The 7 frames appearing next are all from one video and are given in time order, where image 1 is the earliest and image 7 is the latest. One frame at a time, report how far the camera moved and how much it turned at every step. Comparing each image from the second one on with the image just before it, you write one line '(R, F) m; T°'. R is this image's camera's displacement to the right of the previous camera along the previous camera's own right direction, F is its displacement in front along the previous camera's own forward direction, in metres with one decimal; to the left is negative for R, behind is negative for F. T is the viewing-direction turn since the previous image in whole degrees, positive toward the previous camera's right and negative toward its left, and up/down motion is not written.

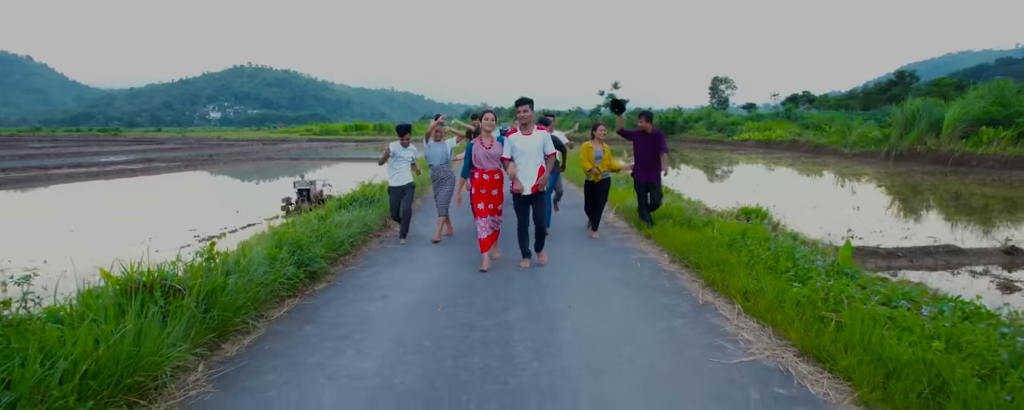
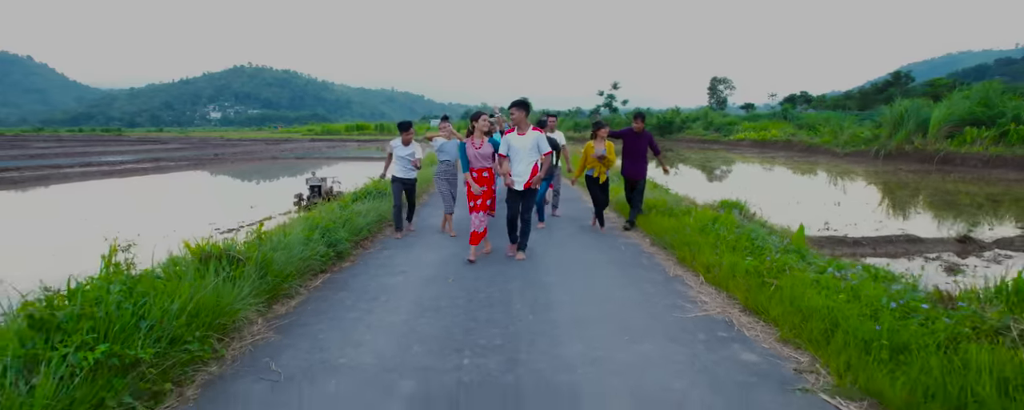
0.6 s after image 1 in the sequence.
(0.0, -0.6) m; 0°
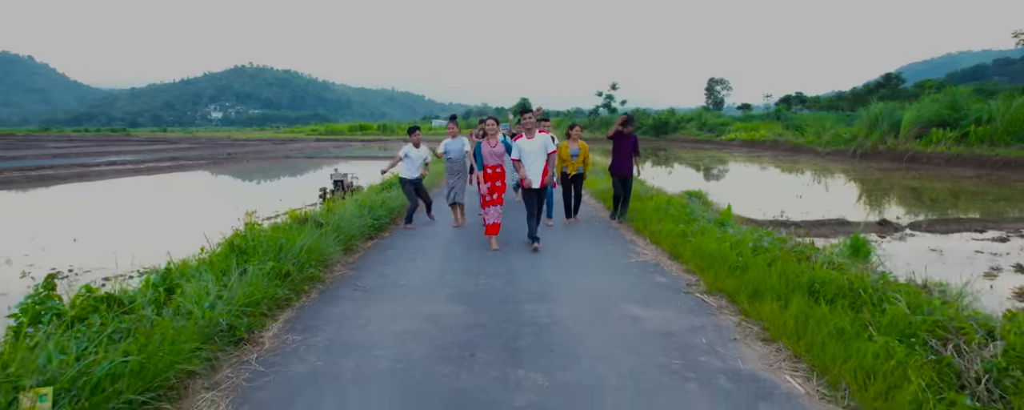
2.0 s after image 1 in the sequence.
(0.0, -1.4) m; 0°
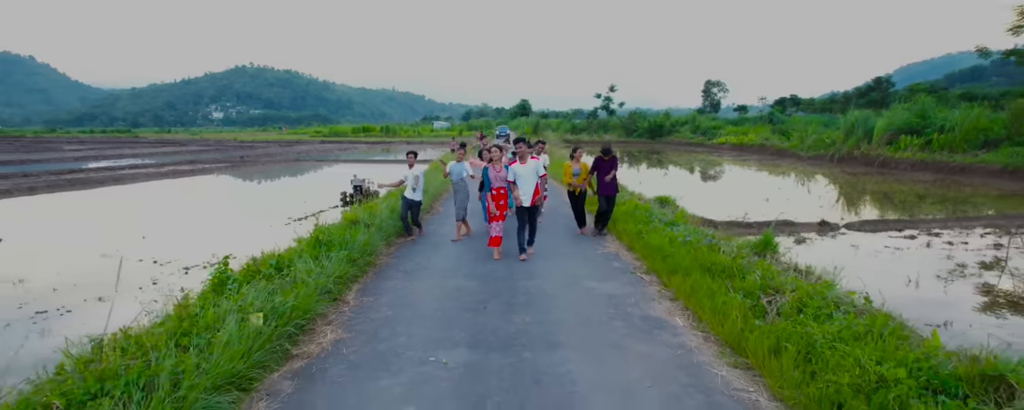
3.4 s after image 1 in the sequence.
(0.0, -1.5) m; 0°
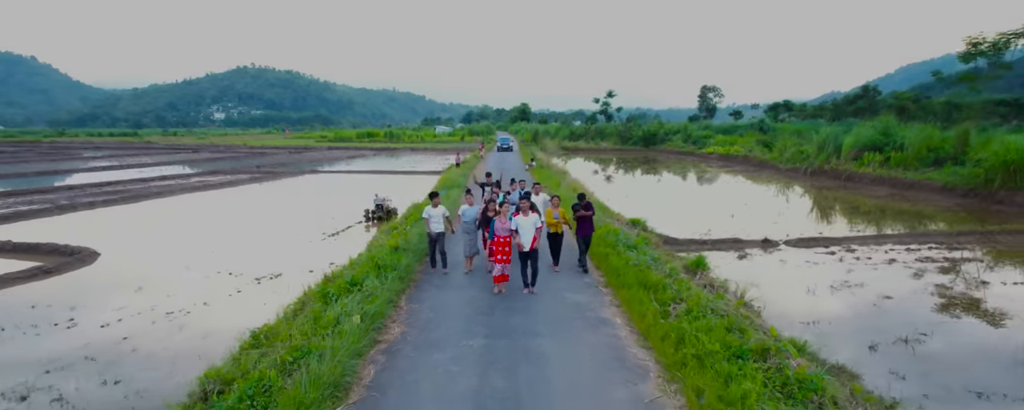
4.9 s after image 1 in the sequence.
(0.0, -2.1) m; 0°
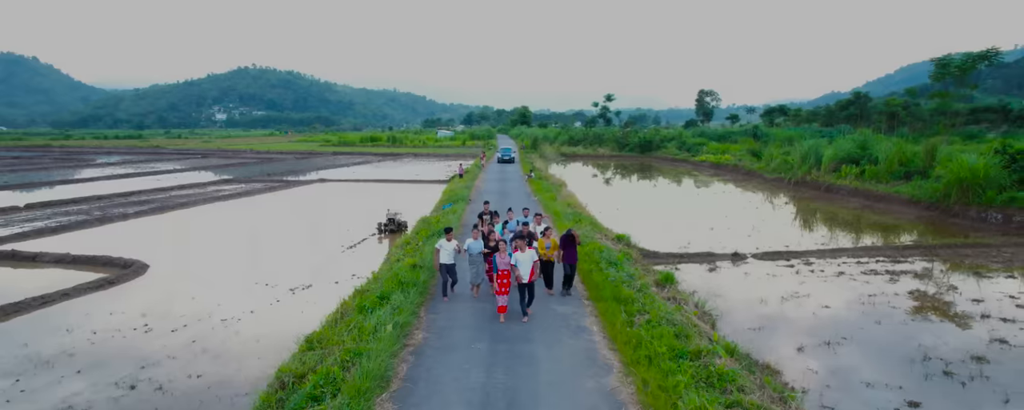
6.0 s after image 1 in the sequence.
(0.0, -1.5) m; 0°
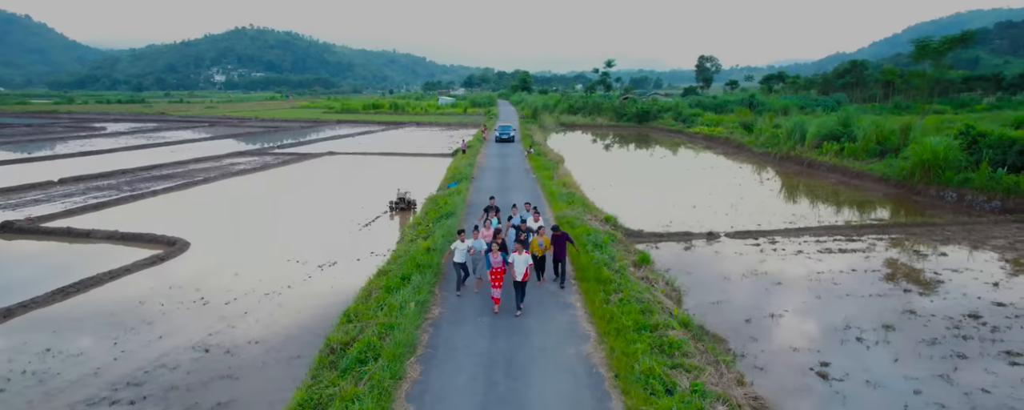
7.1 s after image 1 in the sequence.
(+0.1, -1.5) m; 0°
